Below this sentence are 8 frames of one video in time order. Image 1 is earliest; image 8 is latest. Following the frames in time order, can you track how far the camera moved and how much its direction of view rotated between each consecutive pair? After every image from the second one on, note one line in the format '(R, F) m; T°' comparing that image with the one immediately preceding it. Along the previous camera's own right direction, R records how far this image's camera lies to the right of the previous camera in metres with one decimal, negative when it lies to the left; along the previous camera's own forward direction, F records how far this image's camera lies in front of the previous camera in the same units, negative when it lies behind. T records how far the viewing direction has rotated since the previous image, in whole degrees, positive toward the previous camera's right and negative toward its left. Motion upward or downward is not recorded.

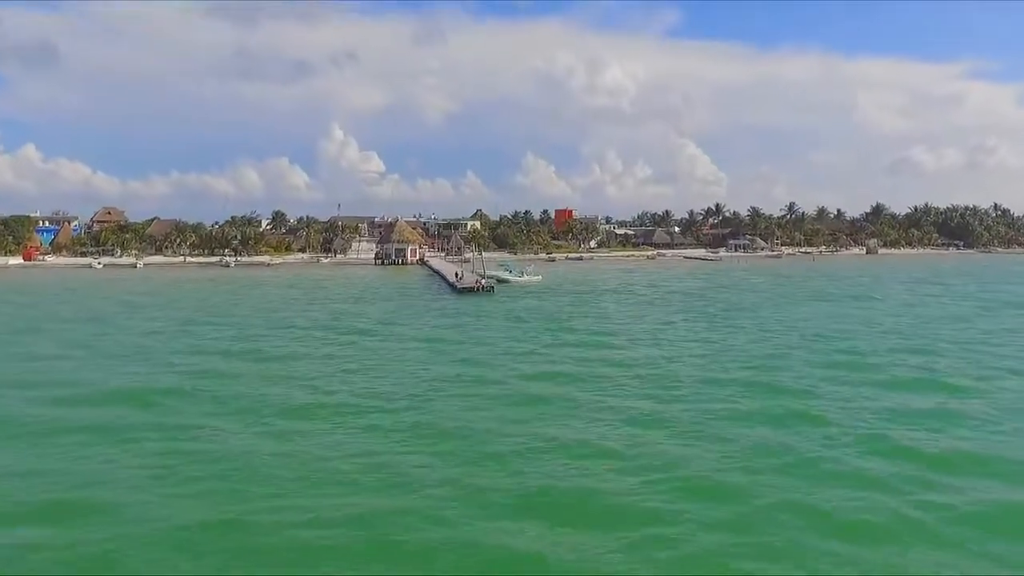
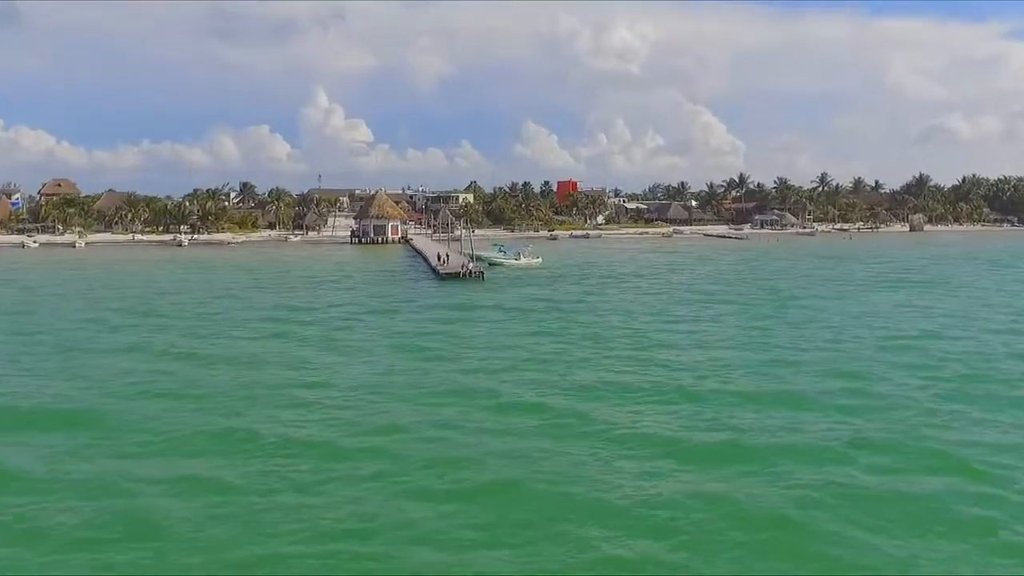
(+0.1, +8.3) m; 0°
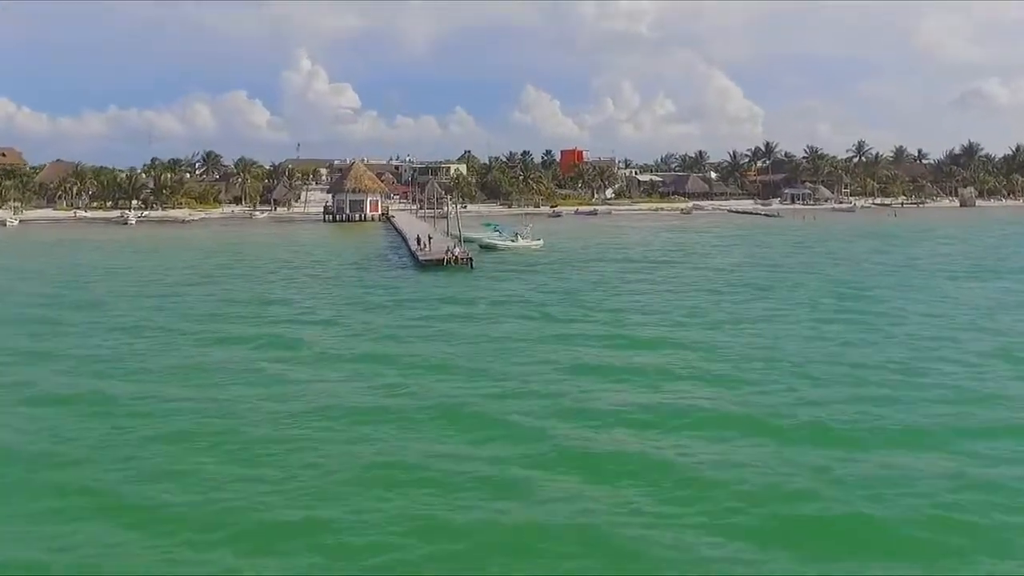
(0.0, +7.3) m; 0°
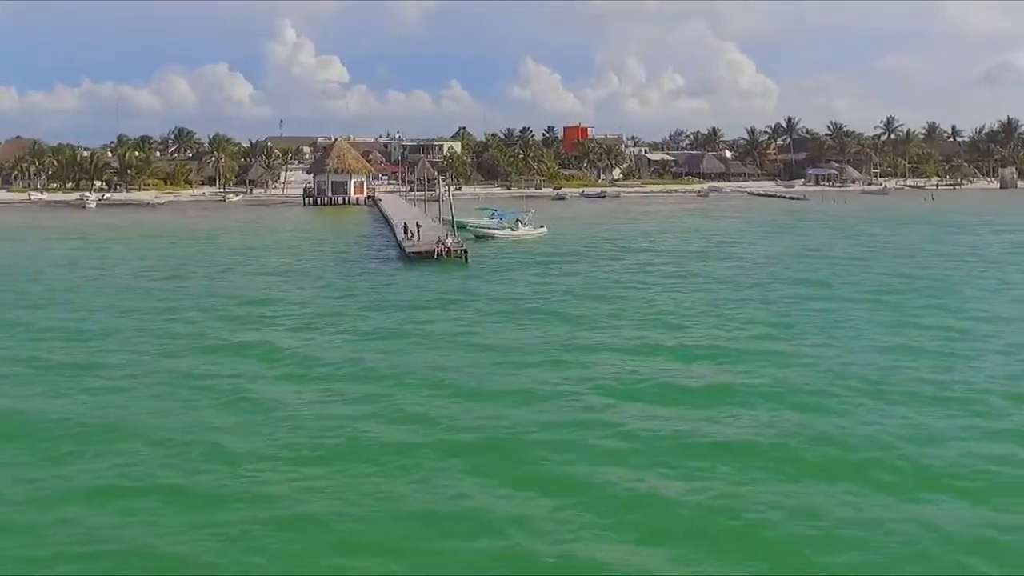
(-0.2, +4.7) m; 0°
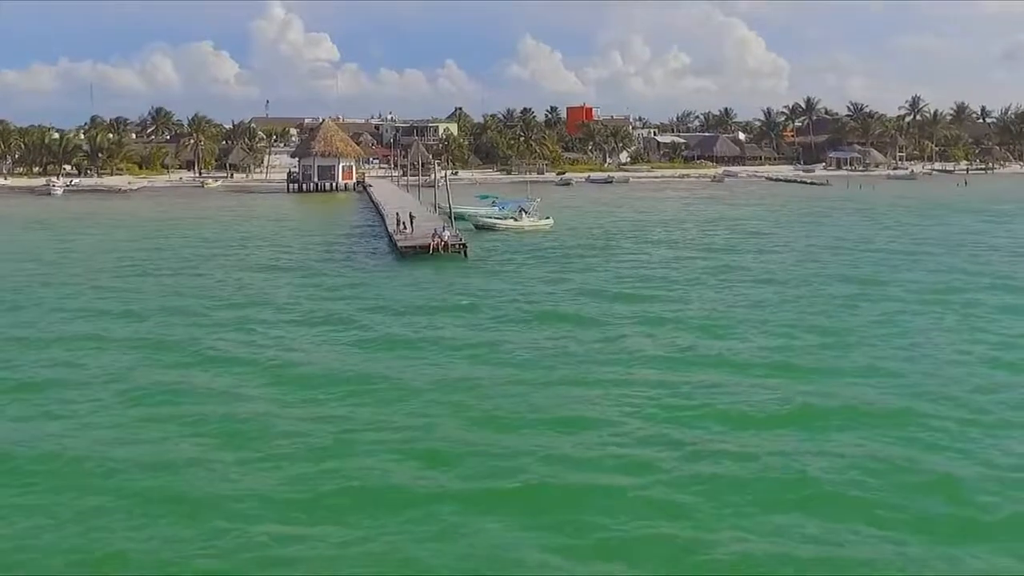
(-0.3, +3.4) m; 0°
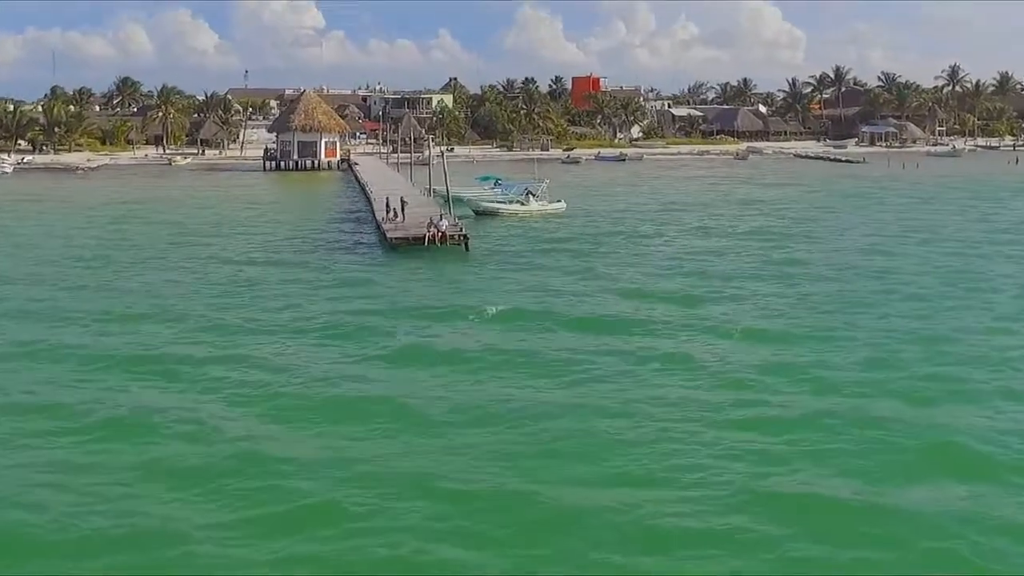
(-0.4, +4.4) m; 0°
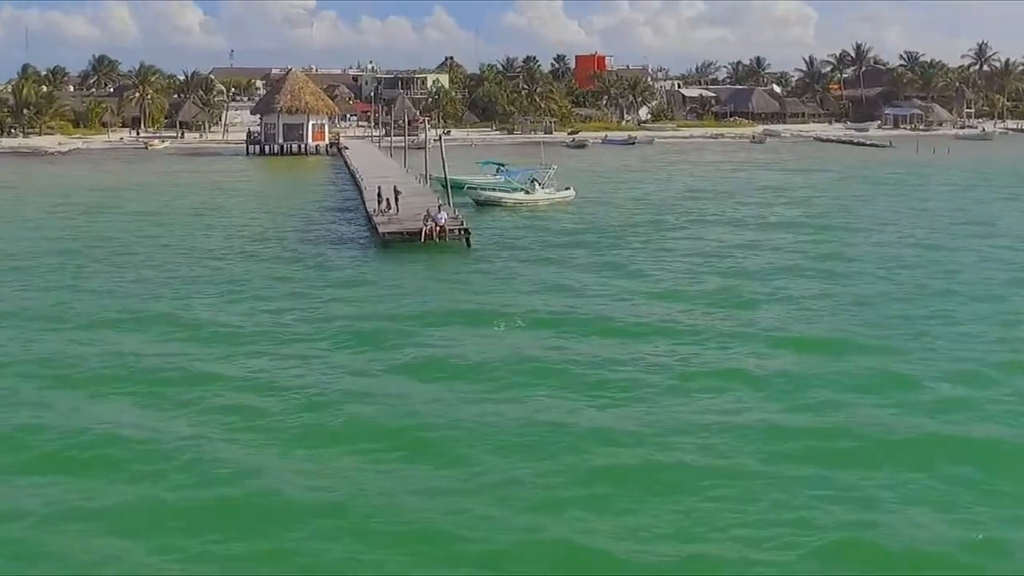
(-0.3, +2.7) m; 0°
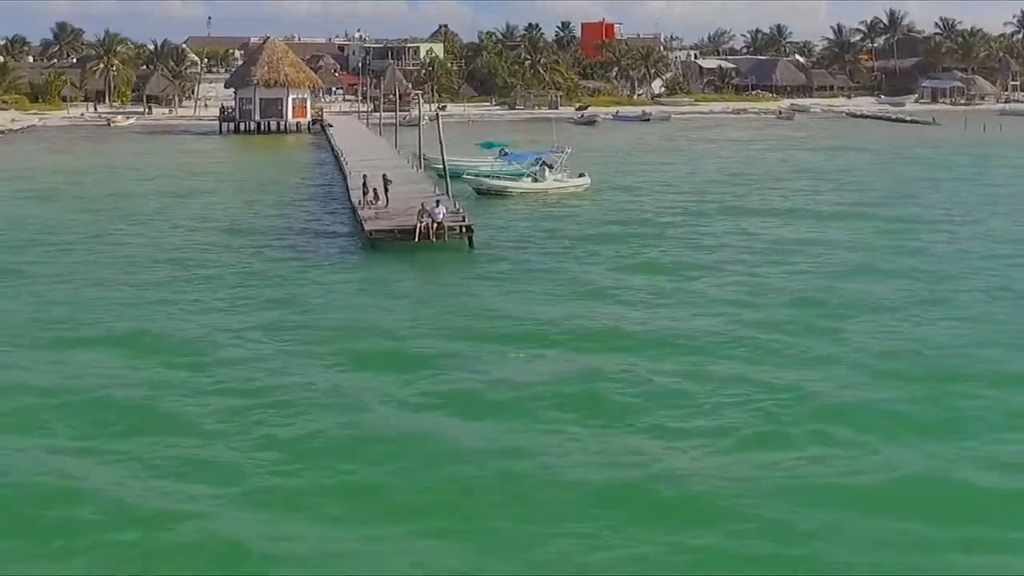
(-0.4, +3.6) m; 0°
